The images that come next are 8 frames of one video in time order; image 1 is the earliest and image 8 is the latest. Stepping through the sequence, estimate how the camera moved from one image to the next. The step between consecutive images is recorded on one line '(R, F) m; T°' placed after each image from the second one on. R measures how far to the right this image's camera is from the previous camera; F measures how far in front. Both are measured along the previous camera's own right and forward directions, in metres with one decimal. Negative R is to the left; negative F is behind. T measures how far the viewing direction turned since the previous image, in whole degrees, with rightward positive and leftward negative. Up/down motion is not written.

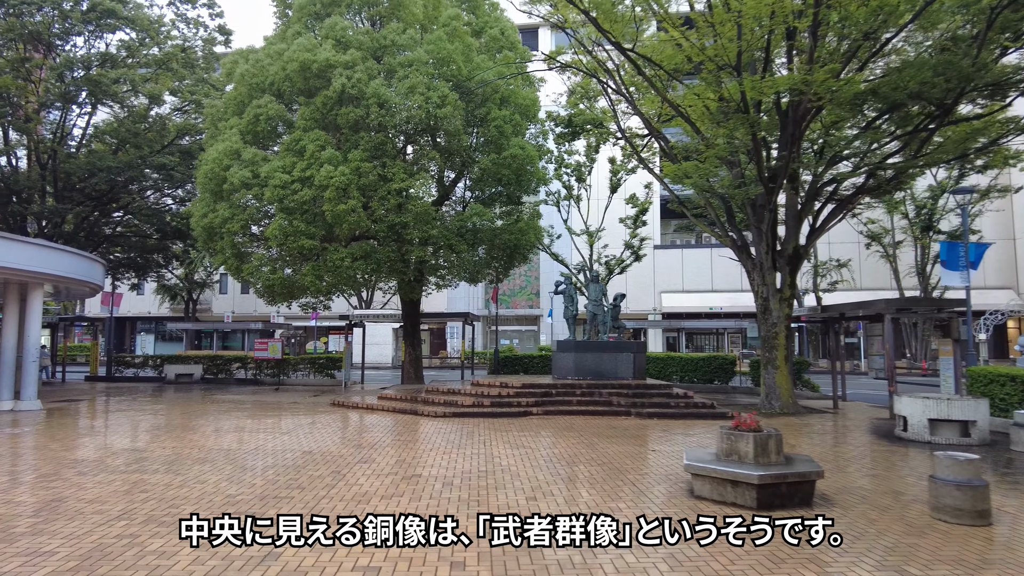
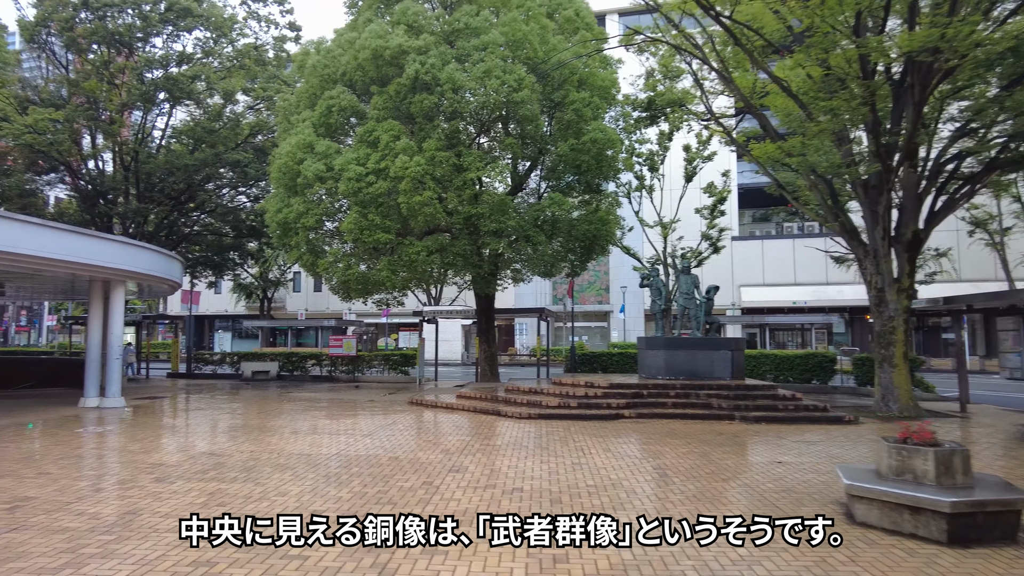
(-0.4, +0.8) m; -5°
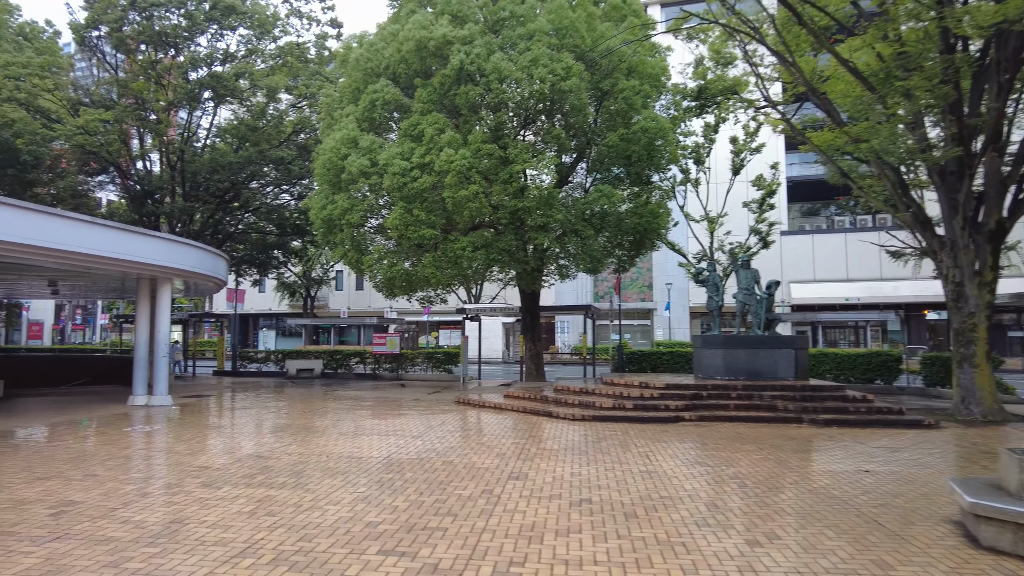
(-0.2, +0.5) m; -3°
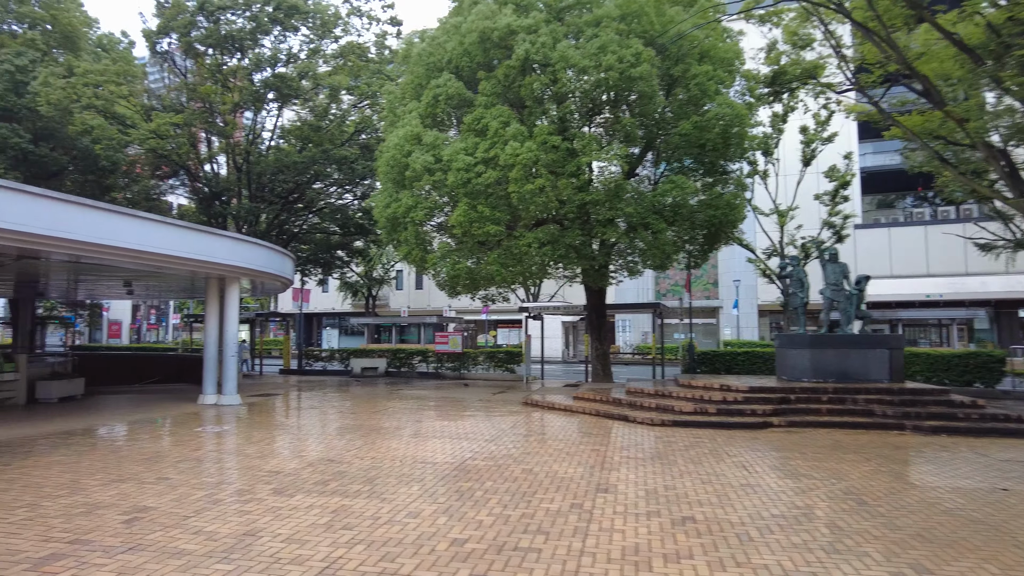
(-0.3, +0.5) m; -5°
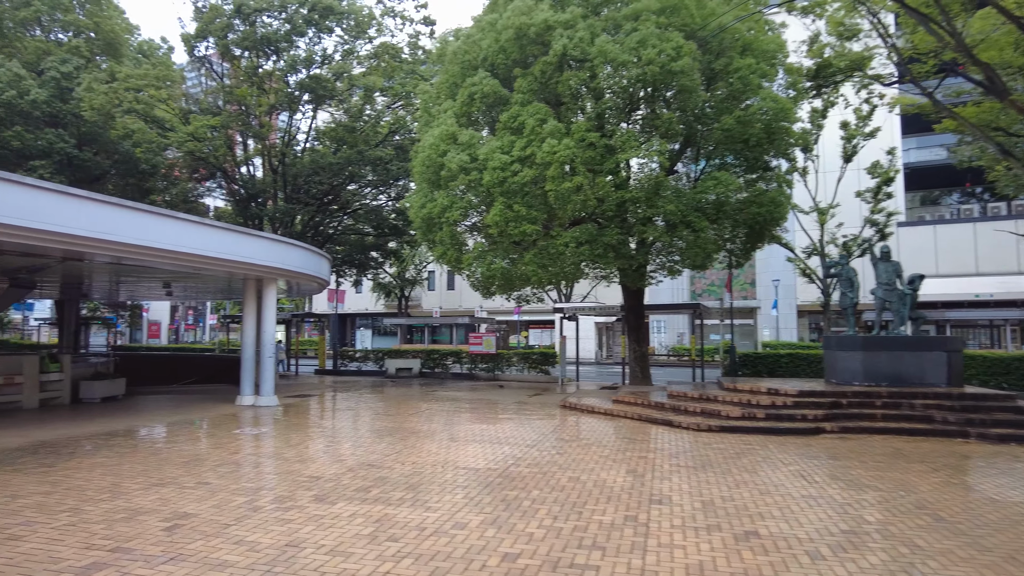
(-0.1, +0.2) m; -3°
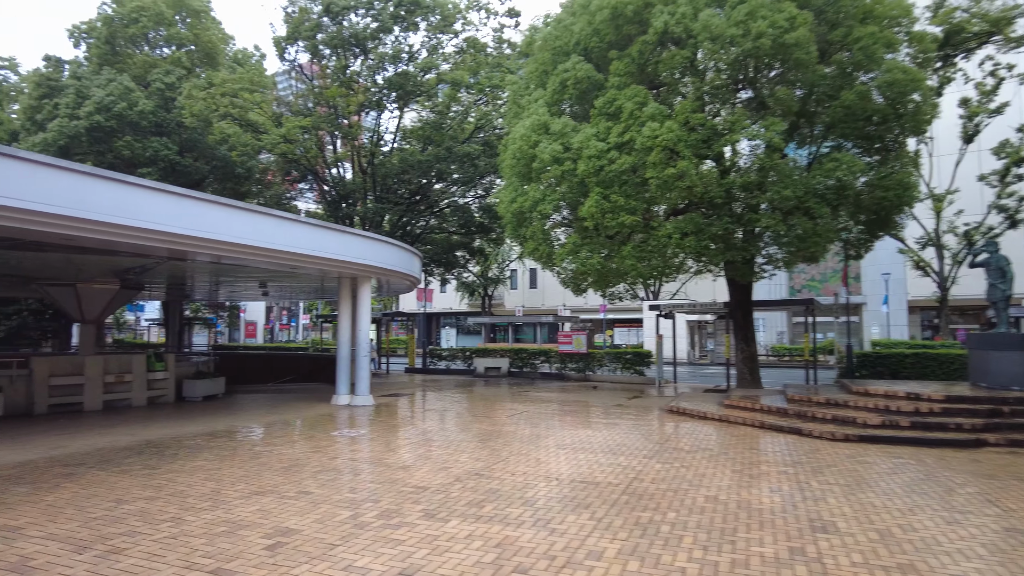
(-0.4, +0.6) m; -7°
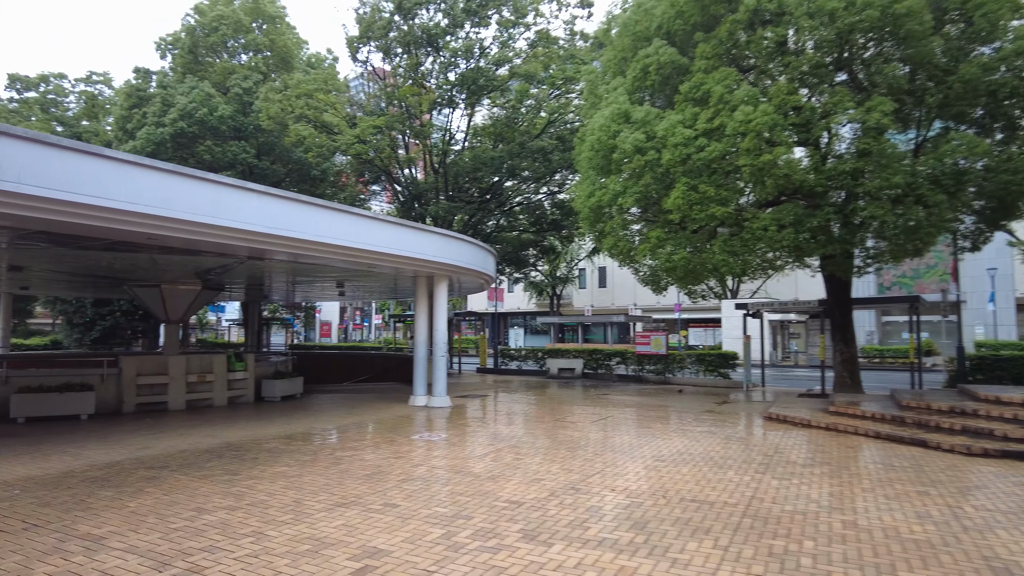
(-0.3, +0.5) m; -6°
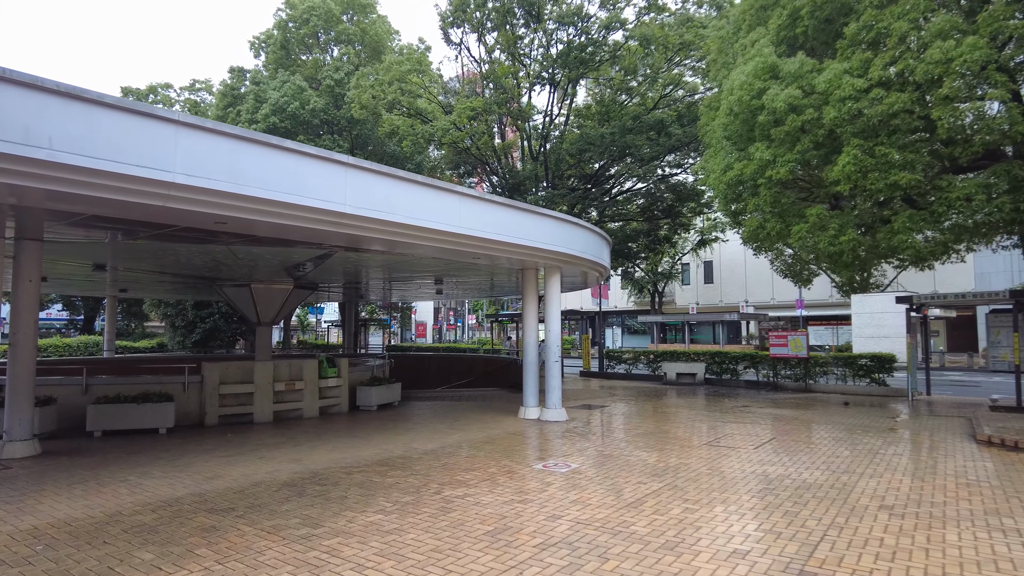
(-0.6, +1.8) m; -8°
